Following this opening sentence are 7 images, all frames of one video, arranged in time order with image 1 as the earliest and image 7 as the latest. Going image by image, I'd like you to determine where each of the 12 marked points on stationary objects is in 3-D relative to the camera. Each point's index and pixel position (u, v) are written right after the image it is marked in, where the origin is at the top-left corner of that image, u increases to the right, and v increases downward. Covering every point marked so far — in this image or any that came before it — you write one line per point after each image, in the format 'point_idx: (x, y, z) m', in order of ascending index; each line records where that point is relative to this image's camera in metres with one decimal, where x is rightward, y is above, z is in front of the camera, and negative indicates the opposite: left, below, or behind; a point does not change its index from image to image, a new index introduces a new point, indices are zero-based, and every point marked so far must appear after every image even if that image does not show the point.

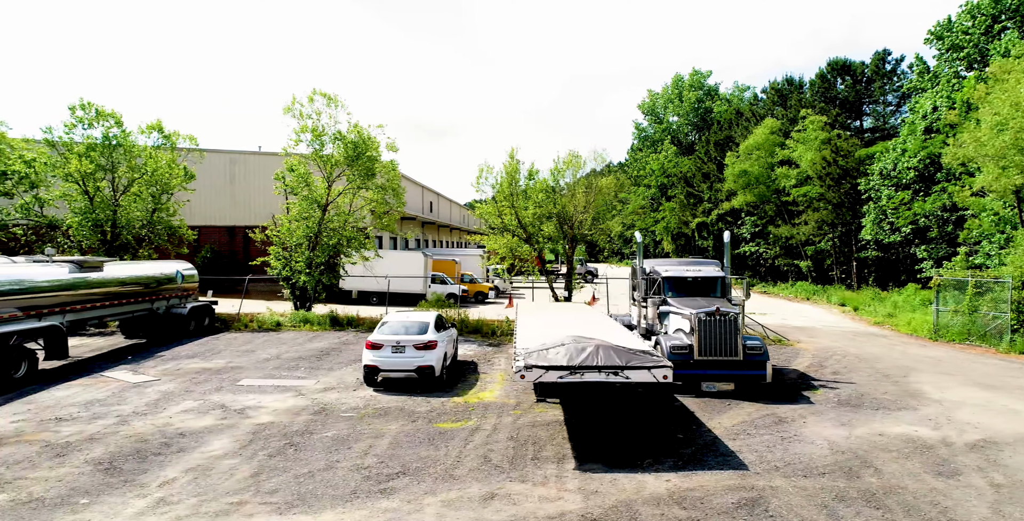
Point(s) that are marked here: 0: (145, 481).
0: (-4.8, -2.9, +7.7) m
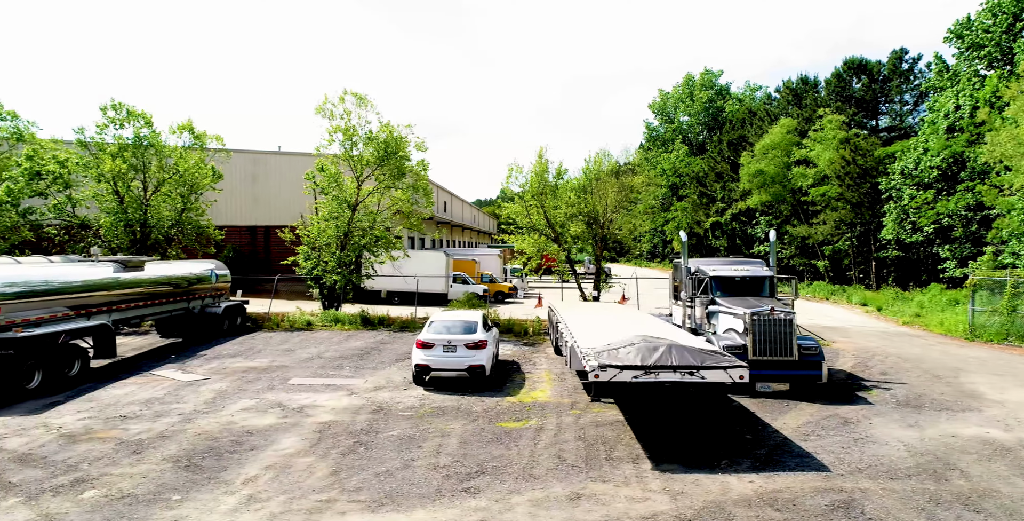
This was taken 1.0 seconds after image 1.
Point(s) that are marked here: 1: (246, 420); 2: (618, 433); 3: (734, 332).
0: (-3.7, -2.9, +7.8) m
1: (-4.8, -2.9, +10.7) m
2: (+1.7, -2.8, +9.6) m
3: (+5.0, -1.6, +13.2) m
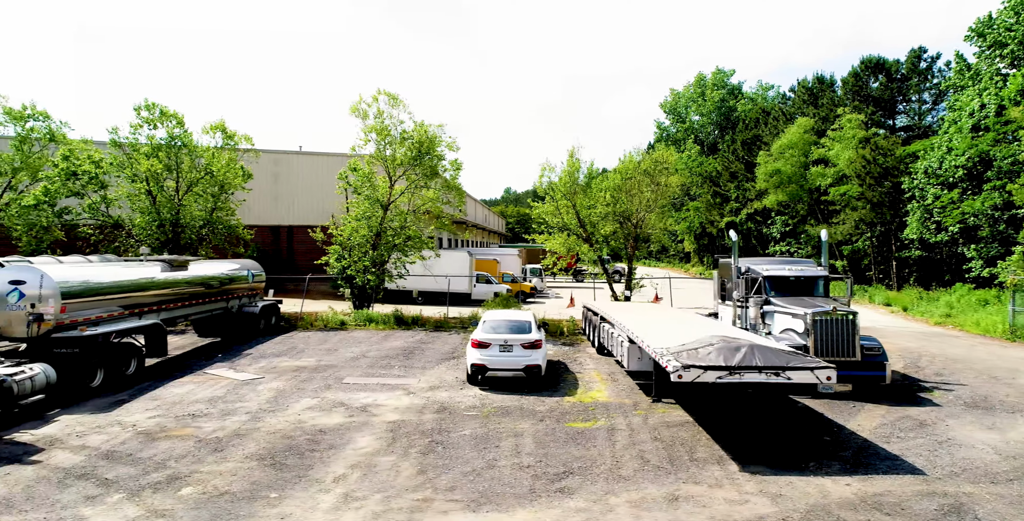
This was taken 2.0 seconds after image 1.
0: (-2.6, -2.9, +7.8) m
1: (-3.6, -2.9, +10.7) m
2: (+2.9, -2.8, +9.5) m
3: (+6.2, -1.6, +13.0) m
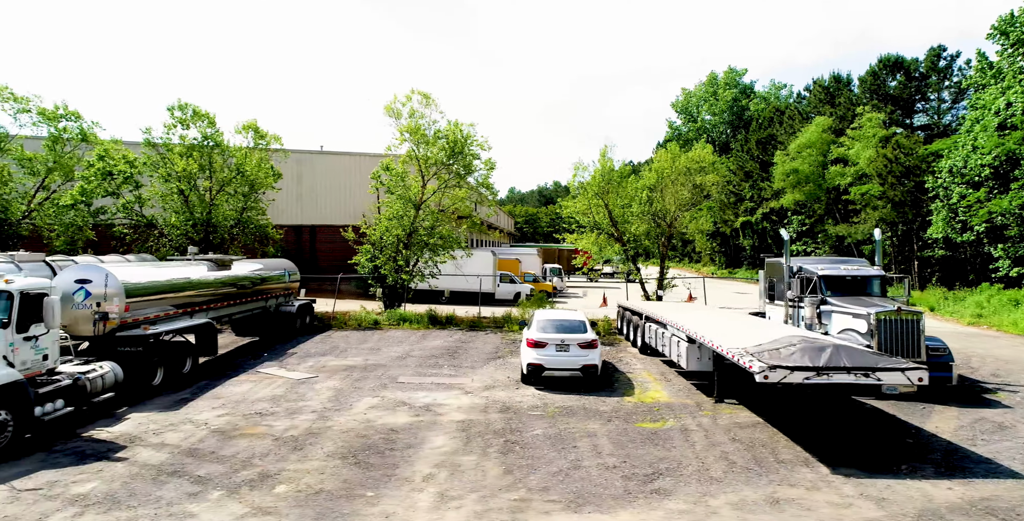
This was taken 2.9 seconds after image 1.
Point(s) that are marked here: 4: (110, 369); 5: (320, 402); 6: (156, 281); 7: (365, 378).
0: (-1.4, -2.9, +7.8) m
1: (-2.4, -2.9, +10.7) m
2: (+4.1, -2.8, +9.4) m
3: (+7.5, -1.6, +12.9) m
4: (-7.5, -2.0, +11.0) m
5: (-3.9, -2.8, +11.8) m
6: (-8.4, -0.5, +13.8) m
7: (-3.5, -2.8, +14.1) m
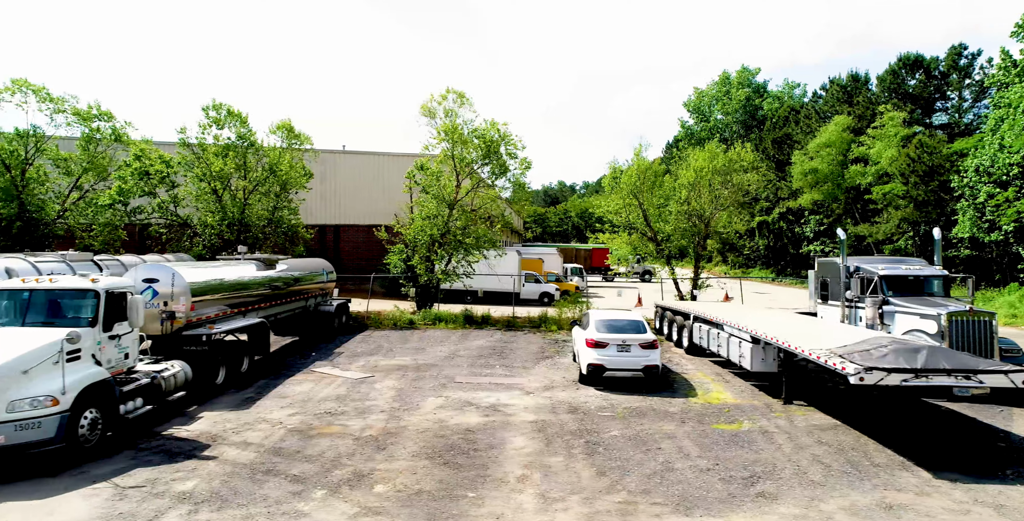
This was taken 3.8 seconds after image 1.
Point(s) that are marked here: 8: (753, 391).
0: (-0.1, -2.9, +7.7) m
1: (-1.1, -2.9, +10.6) m
2: (+5.4, -2.8, +9.3) m
3: (+8.8, -1.6, +12.7) m
4: (-6.2, -2.0, +11.0) m
5: (-2.5, -2.8, +11.7) m
6: (-7.0, -0.5, +13.8) m
7: (-2.2, -2.8, +14.0) m
8: (+5.4, -2.9, +13.1) m
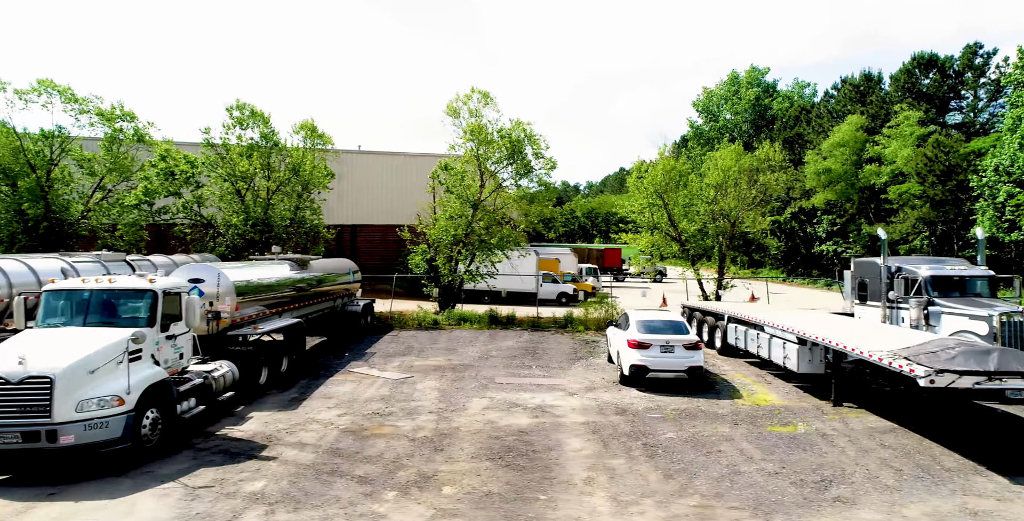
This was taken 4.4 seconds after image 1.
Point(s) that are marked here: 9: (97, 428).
0: (+0.7, -2.9, +7.7) m
1: (-0.2, -2.9, +10.6) m
2: (+6.3, -2.8, +9.1) m
3: (+9.8, -1.6, +12.5) m
4: (-5.3, -2.0, +11.0) m
5: (-1.6, -2.8, +11.7) m
6: (-6.1, -0.5, +13.8) m
7: (-1.2, -2.8, +14.0) m
8: (+6.3, -2.9, +12.9) m
9: (-5.2, -2.1, +7.3) m
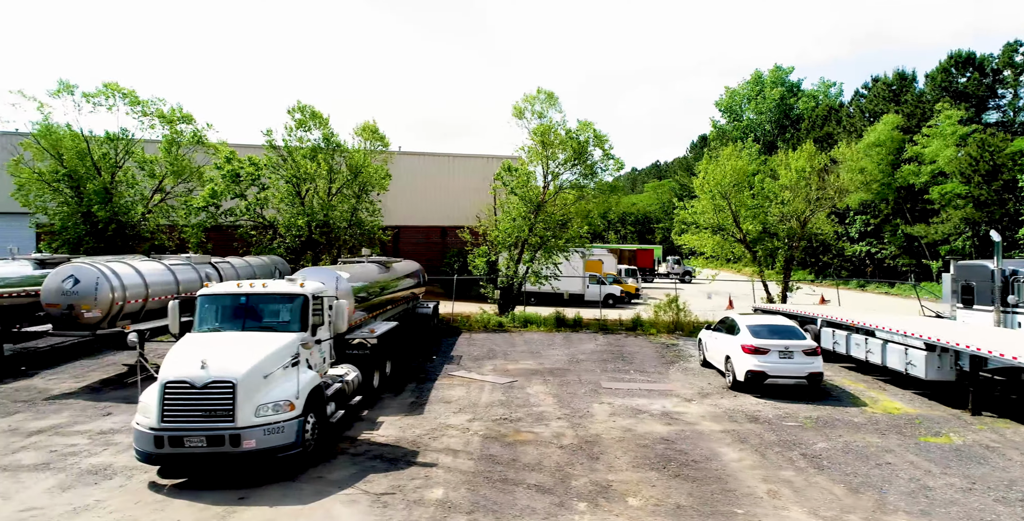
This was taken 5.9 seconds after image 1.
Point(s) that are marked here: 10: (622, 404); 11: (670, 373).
0: (+3.0, -2.9, +7.4) m
1: (+2.2, -2.9, +10.3) m
2: (+8.6, -2.9, +8.7) m
3: (+12.2, -1.7, +11.9) m
4: (-2.9, -2.1, +10.9) m
5: (+0.8, -2.9, +11.5) m
6: (-3.6, -0.5, +13.8) m
7: (+1.2, -2.8, +13.7) m
8: (+8.7, -3.0, +12.5) m
9: (-2.9, -2.1, +7.2) m
10: (+2.2, -2.9, +11.9) m
11: (+4.0, -2.9, +15.1) m
